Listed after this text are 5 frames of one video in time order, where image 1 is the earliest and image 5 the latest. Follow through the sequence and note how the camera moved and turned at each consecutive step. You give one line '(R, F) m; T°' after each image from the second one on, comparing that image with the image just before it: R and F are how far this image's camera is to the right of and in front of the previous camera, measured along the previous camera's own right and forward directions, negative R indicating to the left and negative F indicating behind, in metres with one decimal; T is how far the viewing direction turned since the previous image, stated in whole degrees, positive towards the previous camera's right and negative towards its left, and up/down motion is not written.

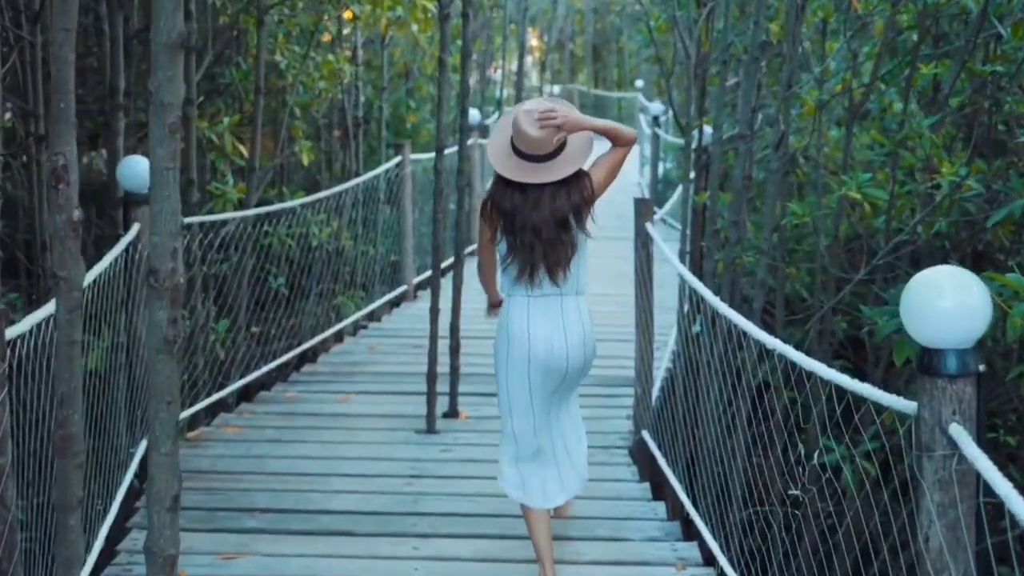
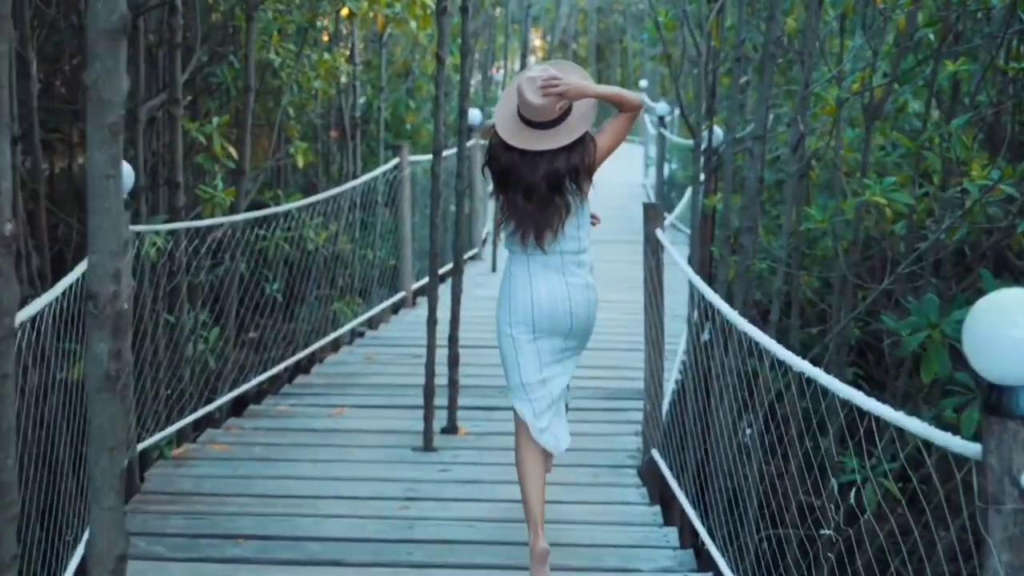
(0.0, +0.2) m; 0°
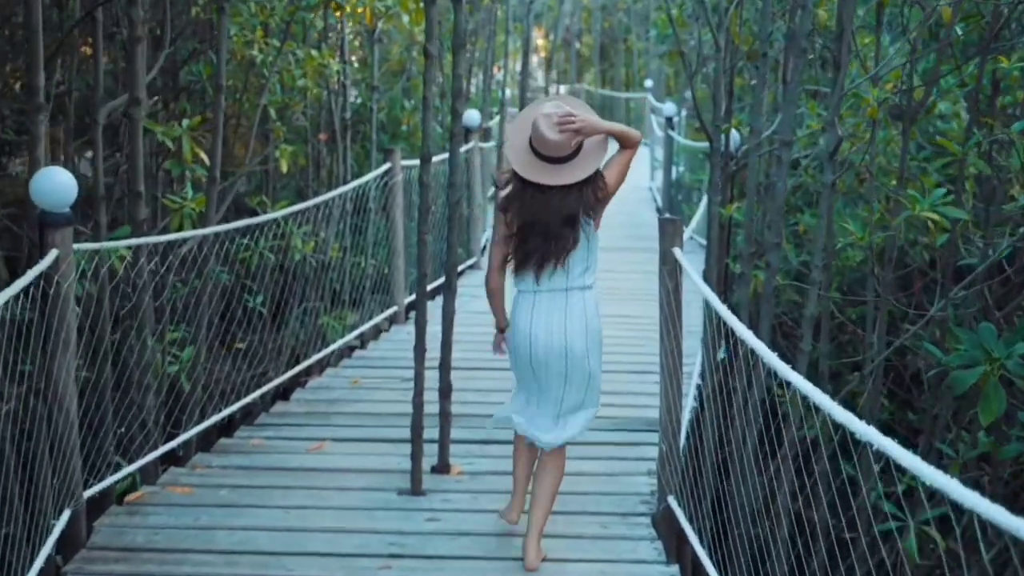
(0.0, +0.5) m; 0°
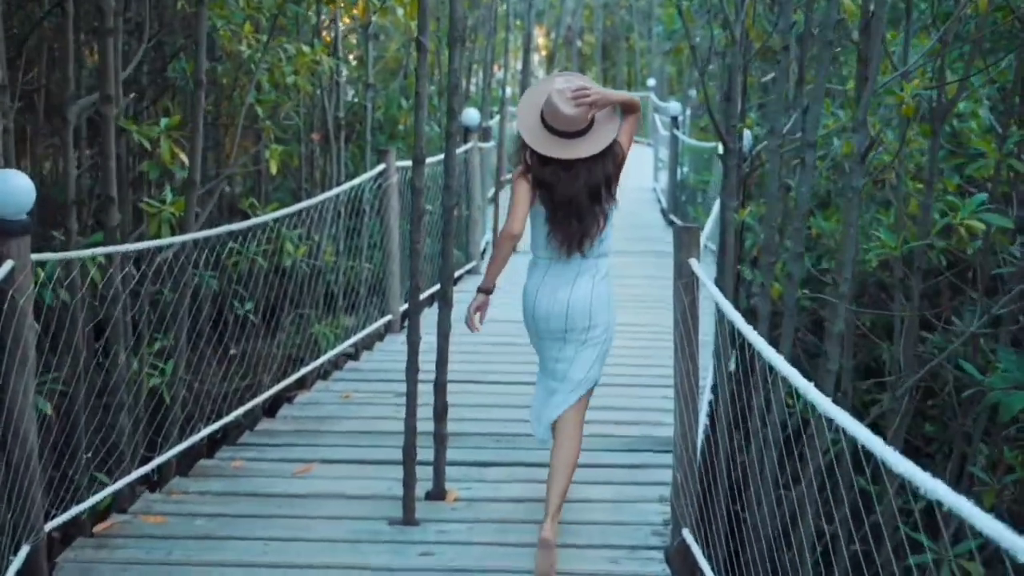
(0.0, +0.3) m; 0°
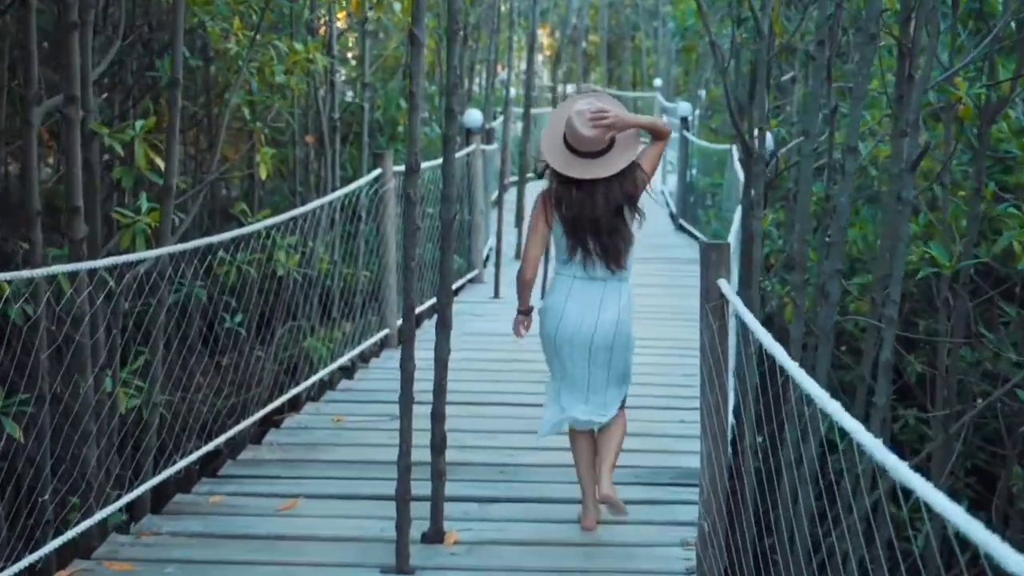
(0.0, +0.3) m; 0°
